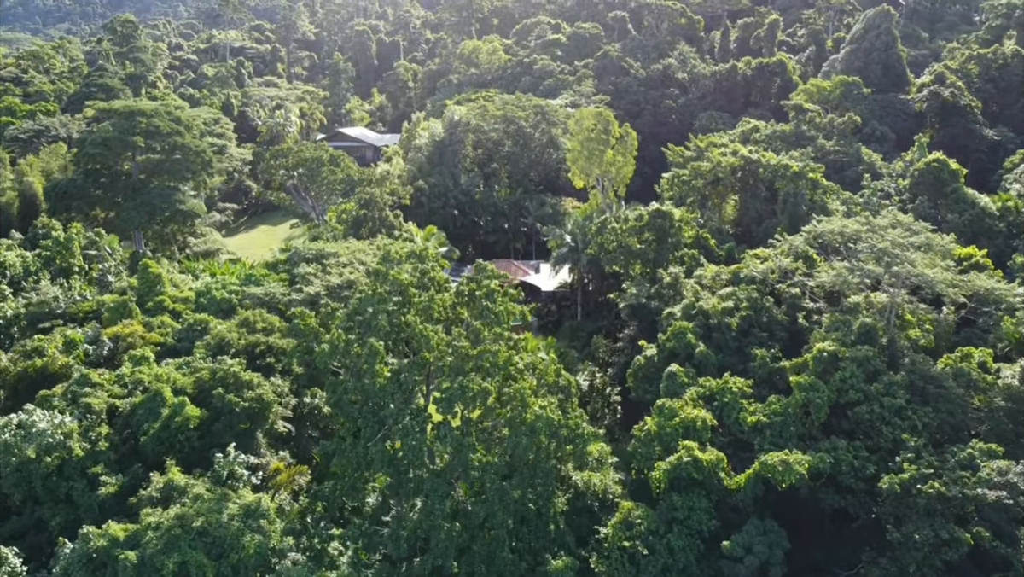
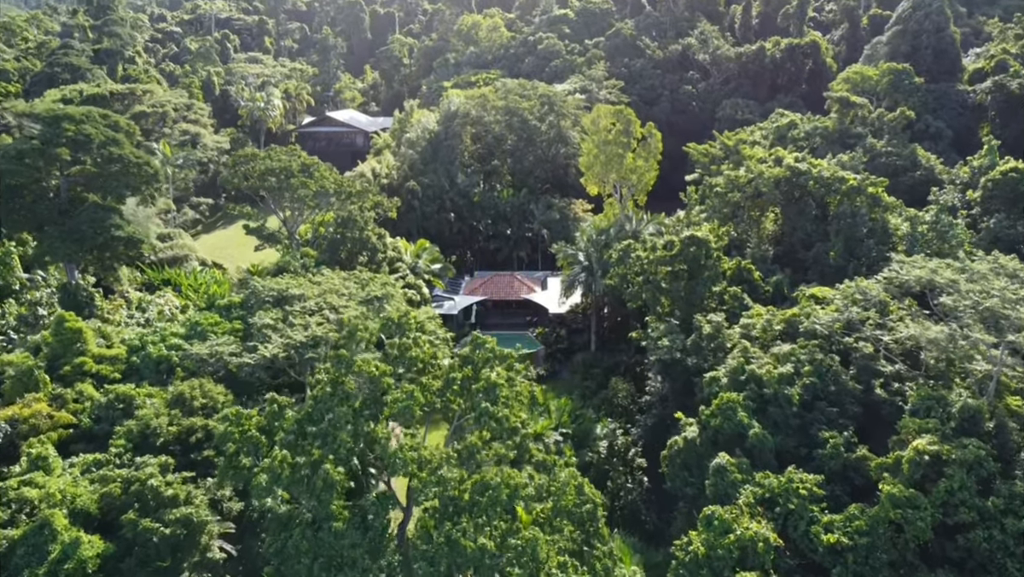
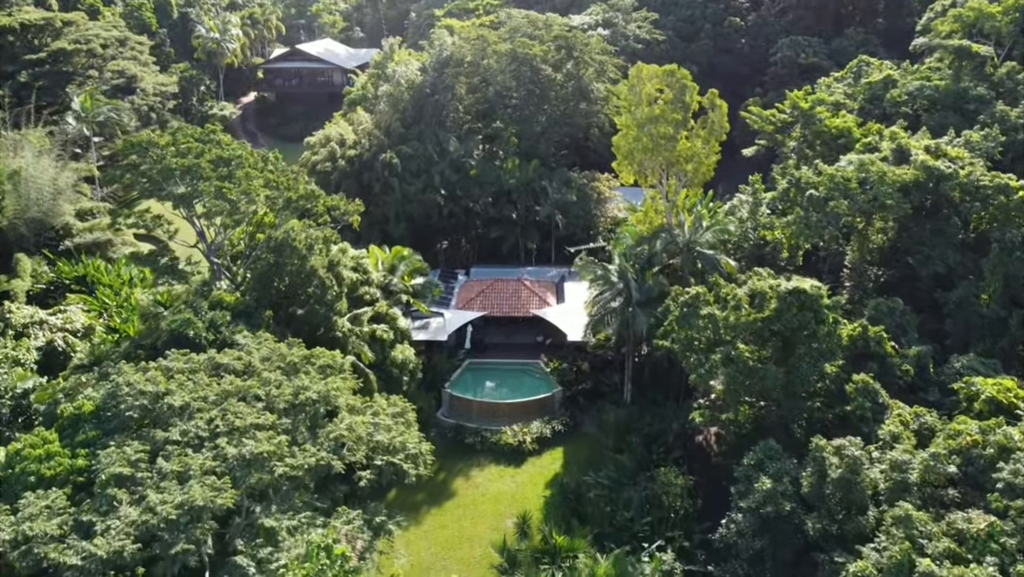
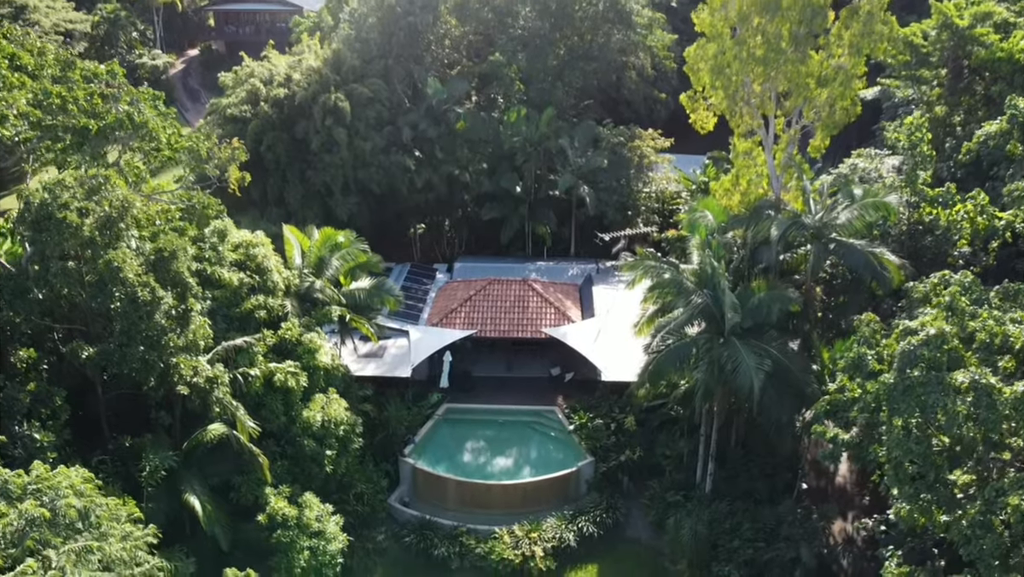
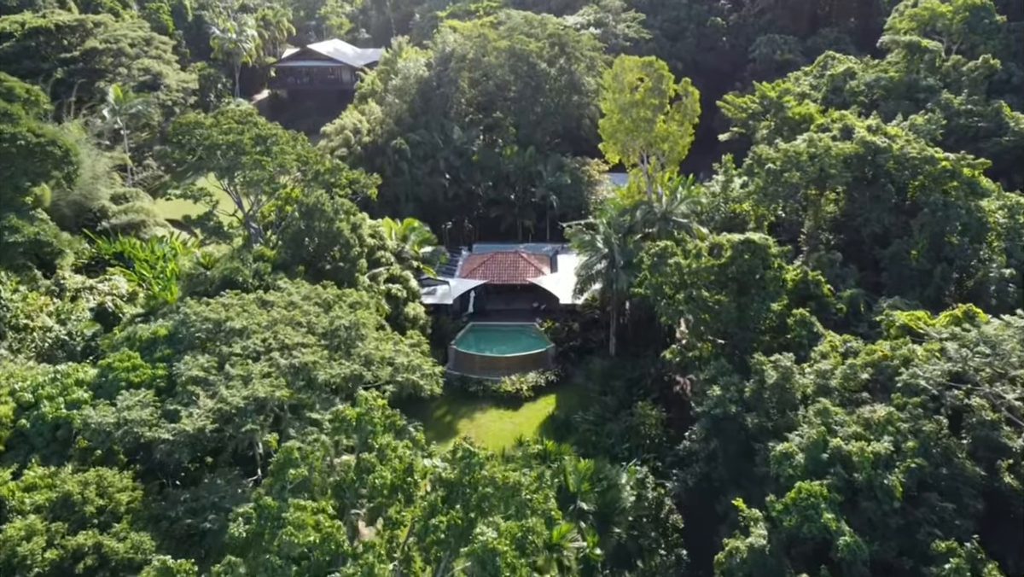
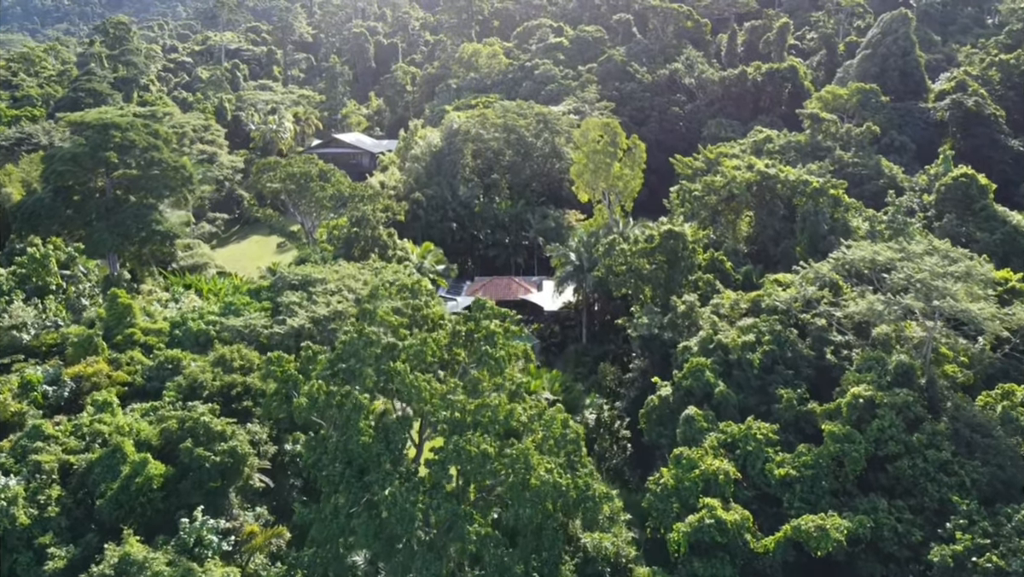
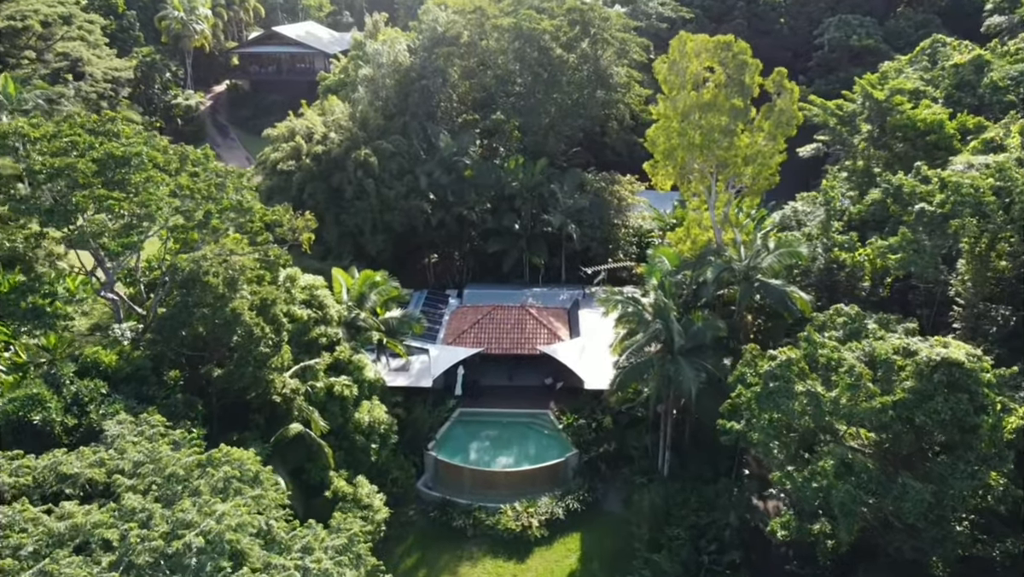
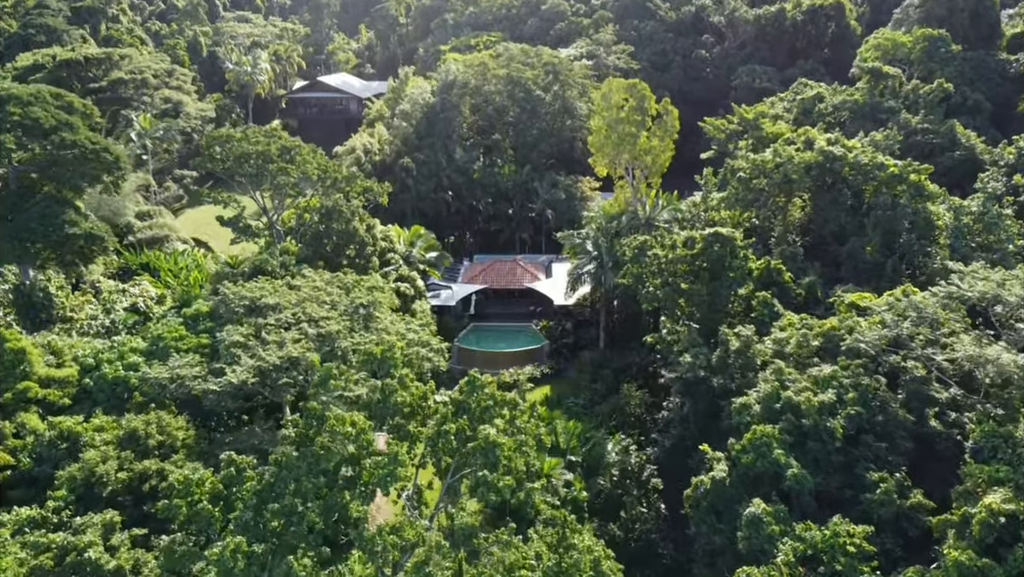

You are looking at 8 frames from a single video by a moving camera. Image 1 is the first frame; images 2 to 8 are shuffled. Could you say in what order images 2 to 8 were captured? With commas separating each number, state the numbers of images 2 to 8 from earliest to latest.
6, 2, 8, 5, 3, 7, 4
